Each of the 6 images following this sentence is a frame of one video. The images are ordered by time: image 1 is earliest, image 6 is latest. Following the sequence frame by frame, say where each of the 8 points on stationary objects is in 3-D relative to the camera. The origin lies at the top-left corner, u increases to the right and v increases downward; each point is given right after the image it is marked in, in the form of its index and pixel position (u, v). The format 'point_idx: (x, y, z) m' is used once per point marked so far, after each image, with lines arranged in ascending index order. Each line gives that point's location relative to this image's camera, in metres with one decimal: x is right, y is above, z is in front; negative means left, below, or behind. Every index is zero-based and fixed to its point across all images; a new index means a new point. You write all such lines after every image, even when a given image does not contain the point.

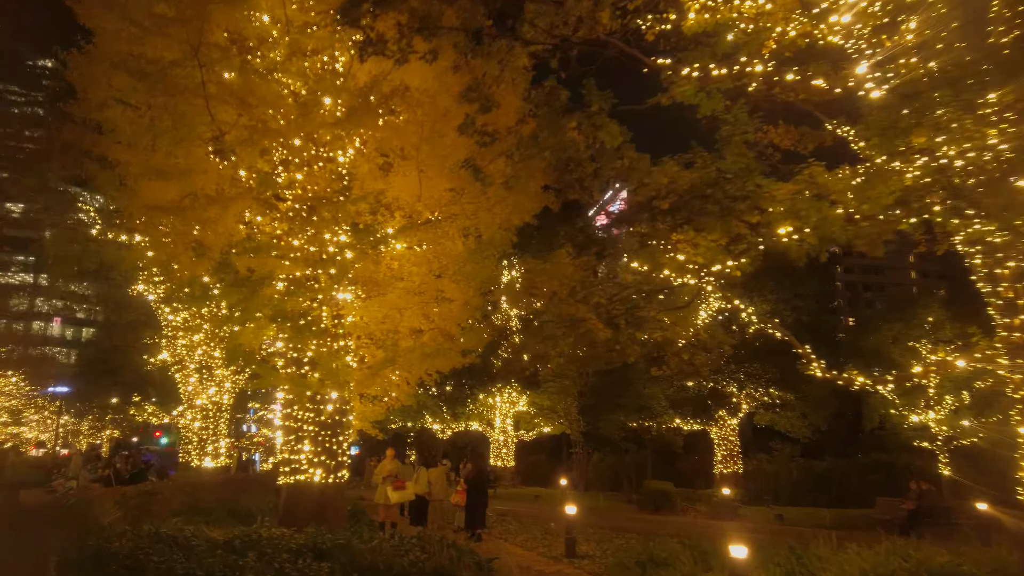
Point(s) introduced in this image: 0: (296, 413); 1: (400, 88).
0: (-2.9, -1.7, +10.0) m
1: (-1.4, +2.5, +9.2) m
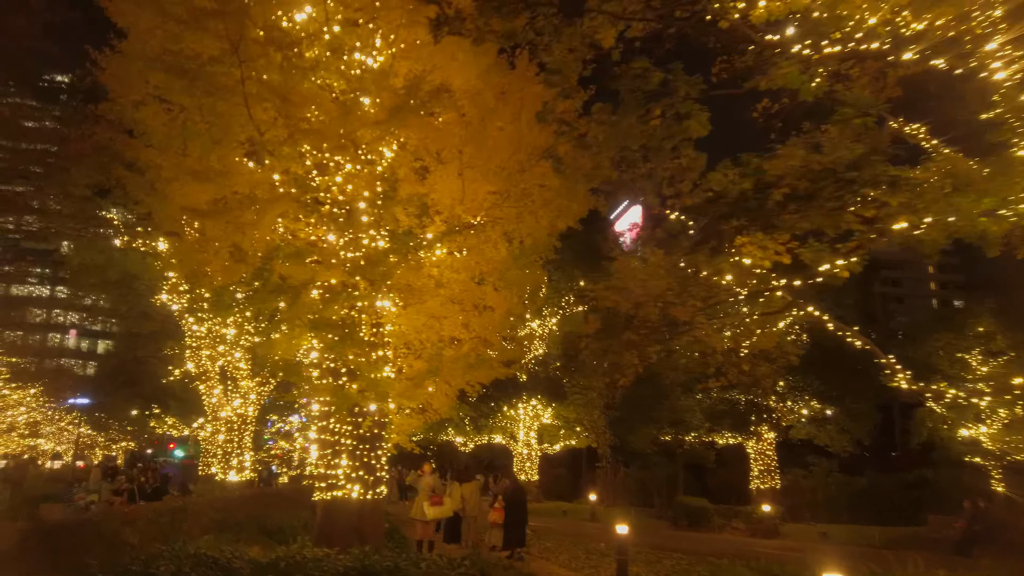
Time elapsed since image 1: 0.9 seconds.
0: (-2.3, -1.8, +9.6) m
1: (-0.8, +2.4, +8.8) m
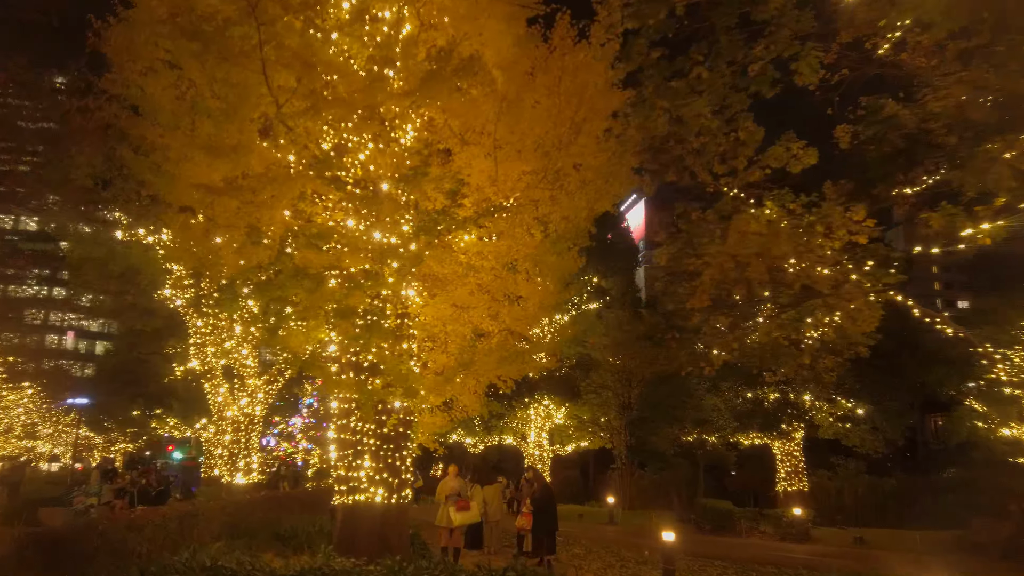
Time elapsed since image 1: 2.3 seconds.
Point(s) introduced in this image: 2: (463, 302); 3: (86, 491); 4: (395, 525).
0: (-1.9, -1.6, +8.9) m
1: (-0.4, +2.5, +8.1) m
2: (-0.6, -0.2, +8.7) m
3: (-10.6, -5.1, +18.3) m
4: (-1.4, -2.8, +8.9) m
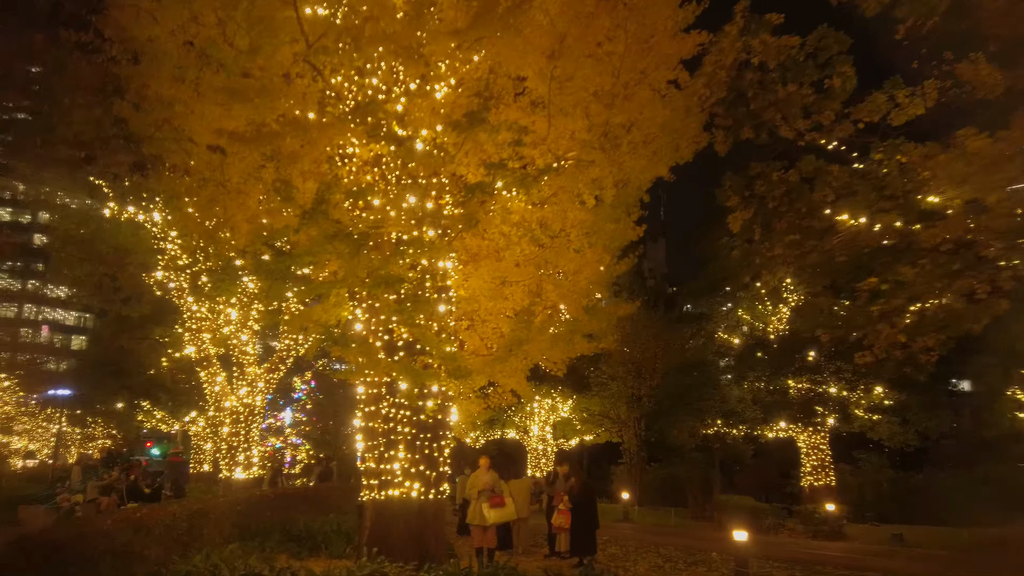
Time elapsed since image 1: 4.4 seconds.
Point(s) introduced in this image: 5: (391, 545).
0: (-1.4, -1.3, +7.9) m
1: (+0.2, +2.8, +7.2) m
2: (0.0, +0.1, +7.8) m
3: (-10.3, -4.7, +17.2) m
4: (-0.9, -2.5, +7.9) m
5: (-1.3, -2.7, +7.7) m
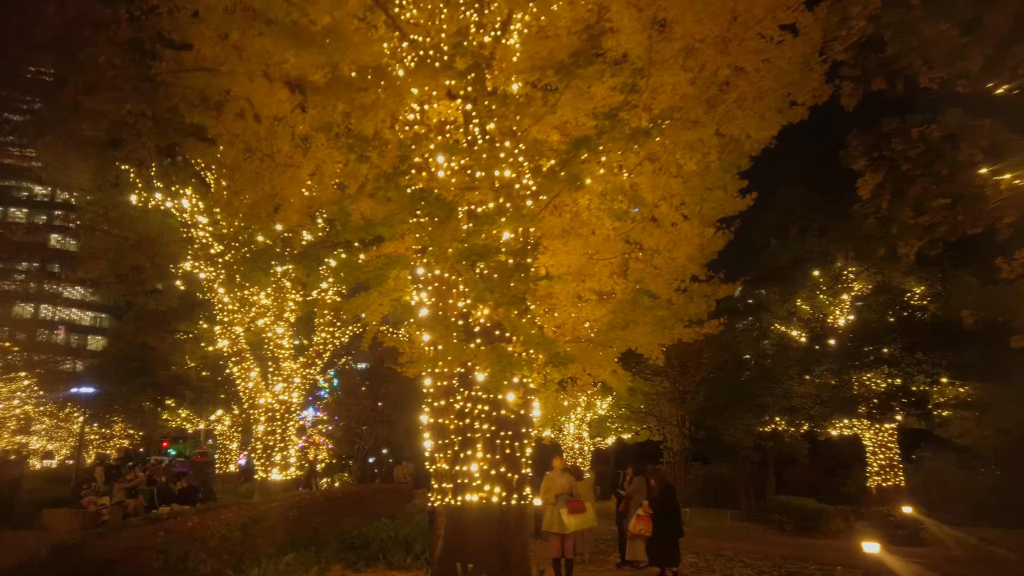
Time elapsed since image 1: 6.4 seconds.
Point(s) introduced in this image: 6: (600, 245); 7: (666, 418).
0: (-0.5, -1.1, +7.0) m
1: (+1.0, +3.0, +6.3) m
2: (+0.8, +0.4, +6.9) m
3: (-9.3, -4.5, +16.4) m
4: (0.0, -2.3, +7.0) m
5: (-0.4, -2.5, +6.8) m
6: (+0.8, +0.4, +7.0) m
7: (+4.0, -3.3, +18.6) m
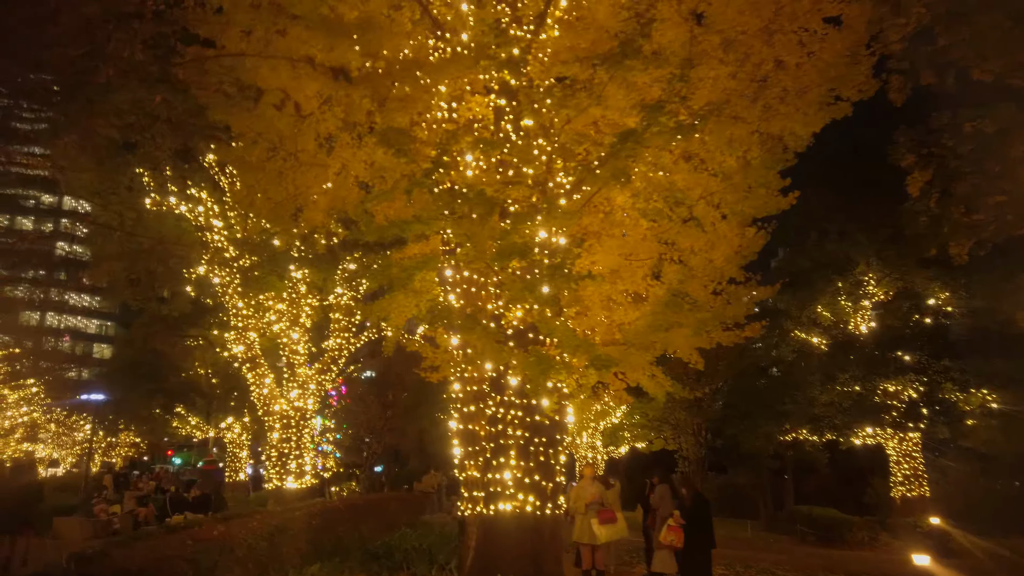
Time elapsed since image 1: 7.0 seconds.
0: (-0.2, -1.1, +6.8) m
1: (+1.3, +3.0, +6.1) m
2: (+1.1, +0.3, +6.7) m
3: (-9.0, -4.6, +16.2) m
4: (+0.3, -2.3, +6.8) m
5: (-0.1, -2.5, +6.6) m
6: (+1.1, +0.4, +6.7) m
7: (+4.3, -3.4, +18.3) m
